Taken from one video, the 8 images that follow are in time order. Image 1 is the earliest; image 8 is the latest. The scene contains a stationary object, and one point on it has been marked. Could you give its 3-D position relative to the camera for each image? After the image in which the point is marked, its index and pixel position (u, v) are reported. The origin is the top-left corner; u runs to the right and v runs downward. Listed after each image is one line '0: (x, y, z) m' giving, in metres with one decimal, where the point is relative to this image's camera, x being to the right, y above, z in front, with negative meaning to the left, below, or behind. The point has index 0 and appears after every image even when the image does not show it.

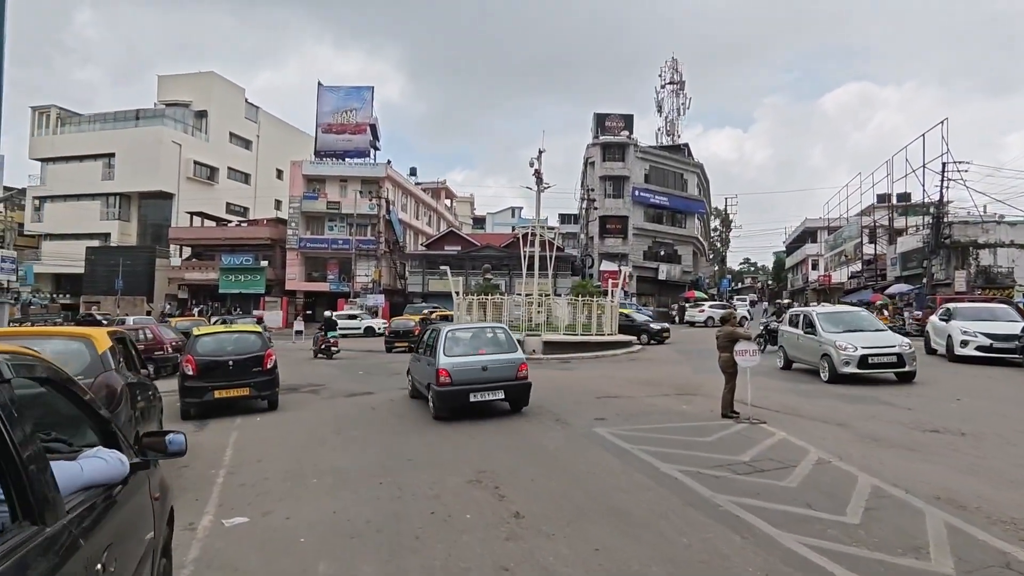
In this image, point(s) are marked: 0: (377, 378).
0: (-4.0, -2.6, +16.9) m
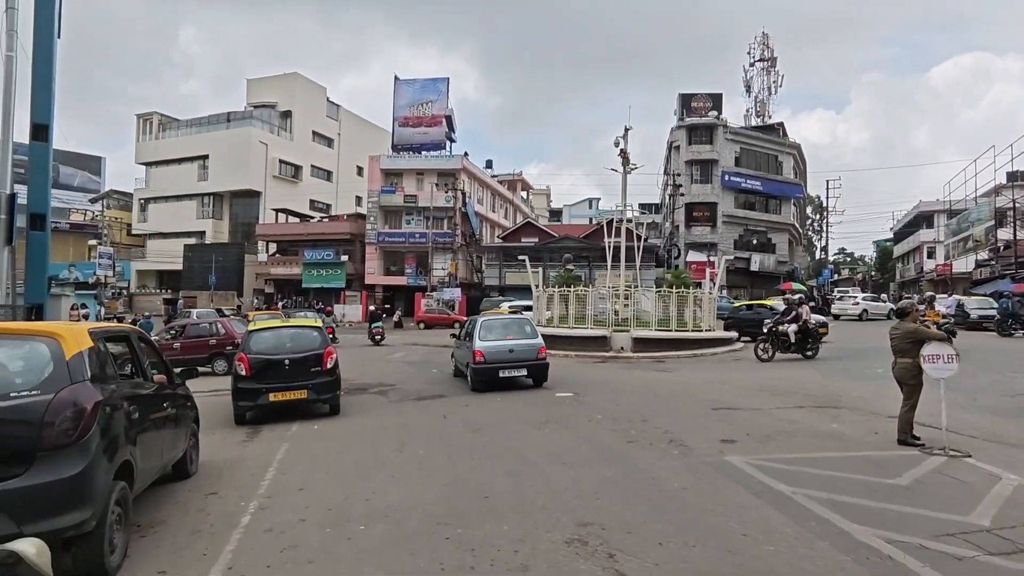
0: (-1.6, -2.4, +15.4) m
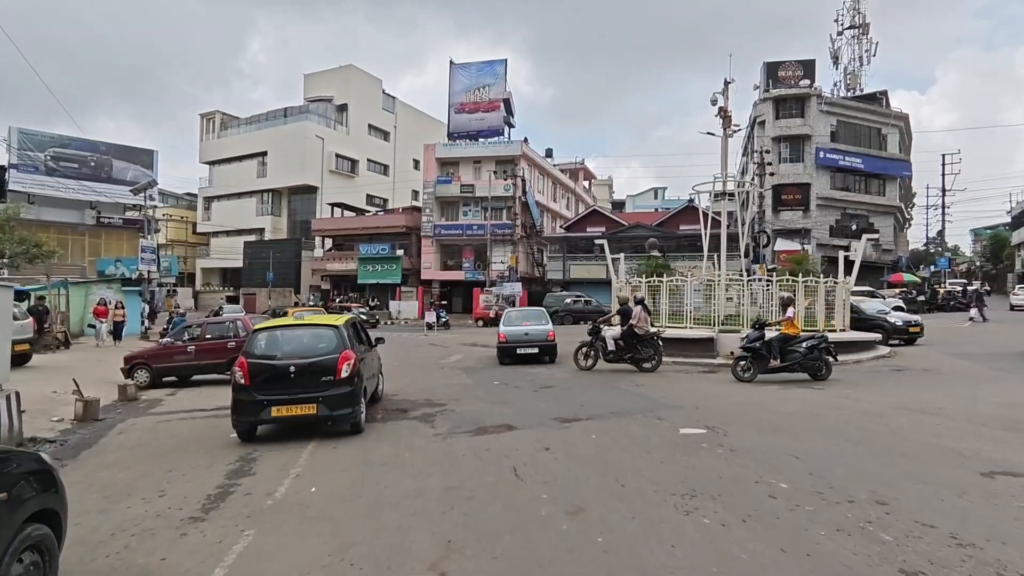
0: (+0.1, -2.1, +11.6) m
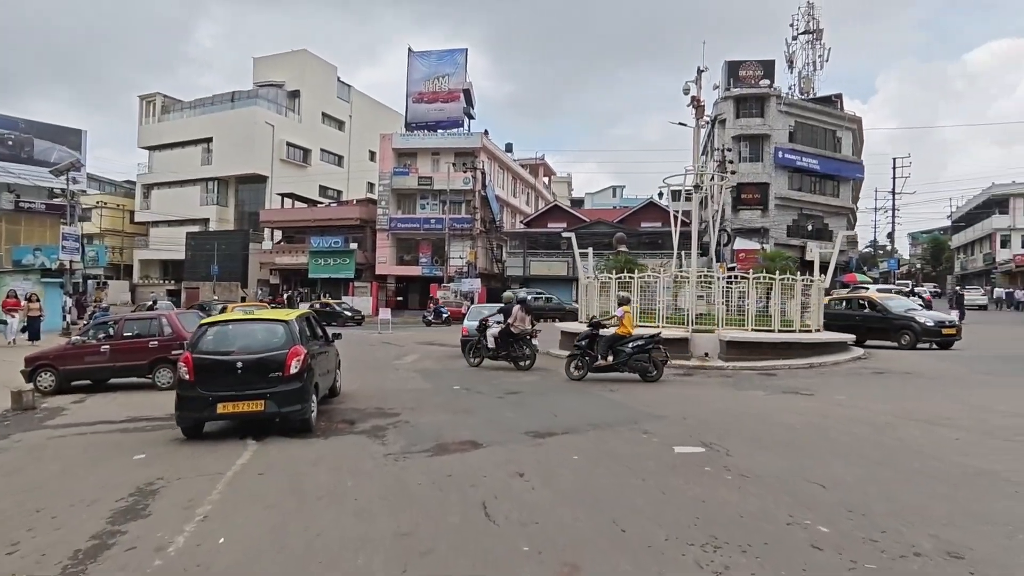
0: (-0.5, -2.0, +10.3) m
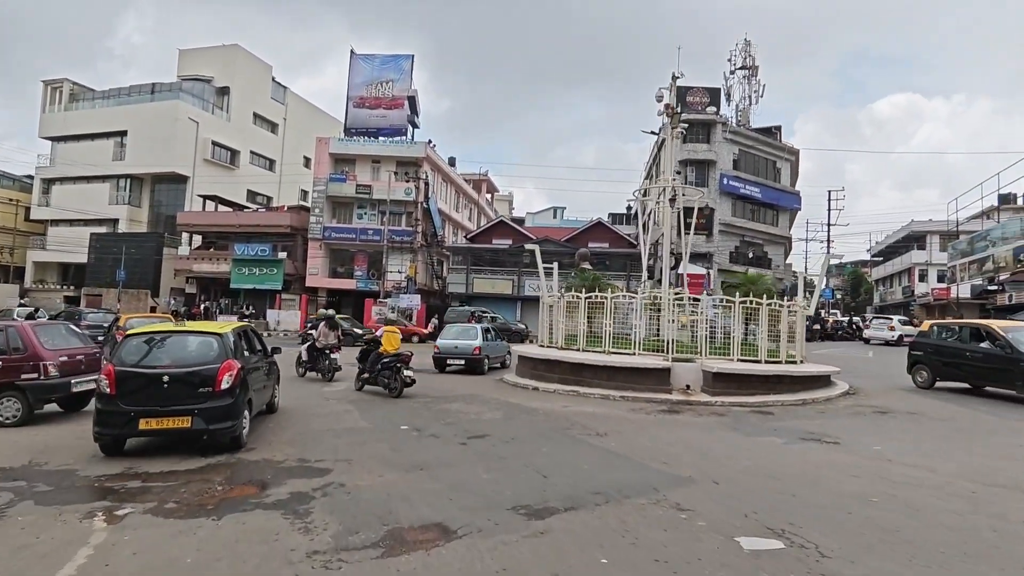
0: (-0.9, -2.3, +7.9) m
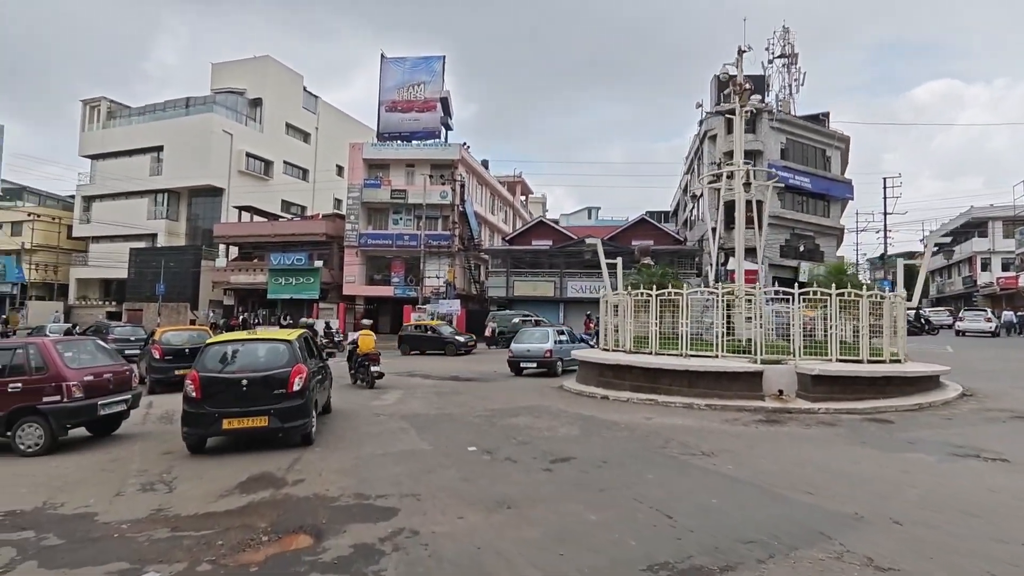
0: (+0.2, -2.2, +6.5) m
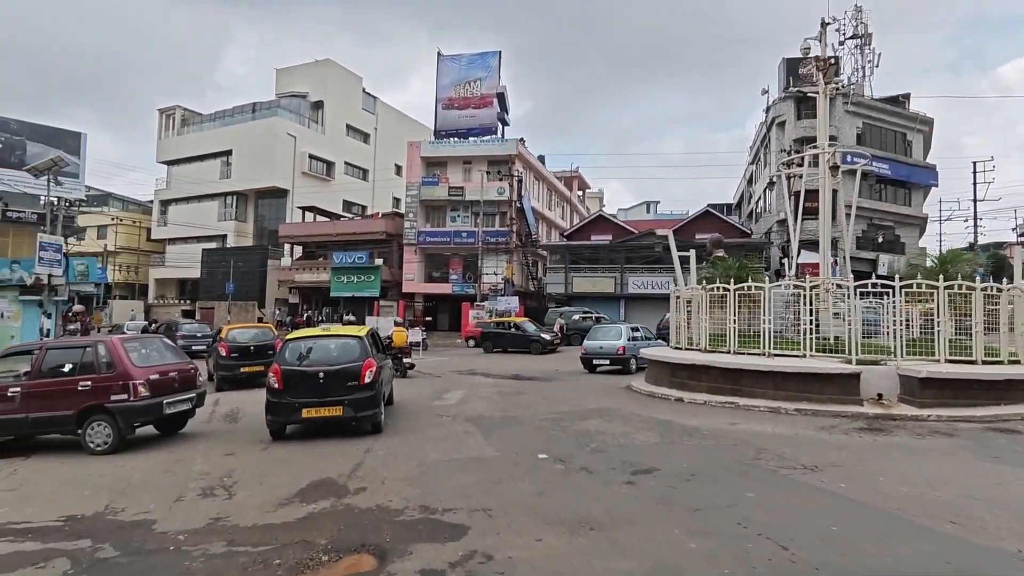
0: (+1.0, -2.1, +5.8) m
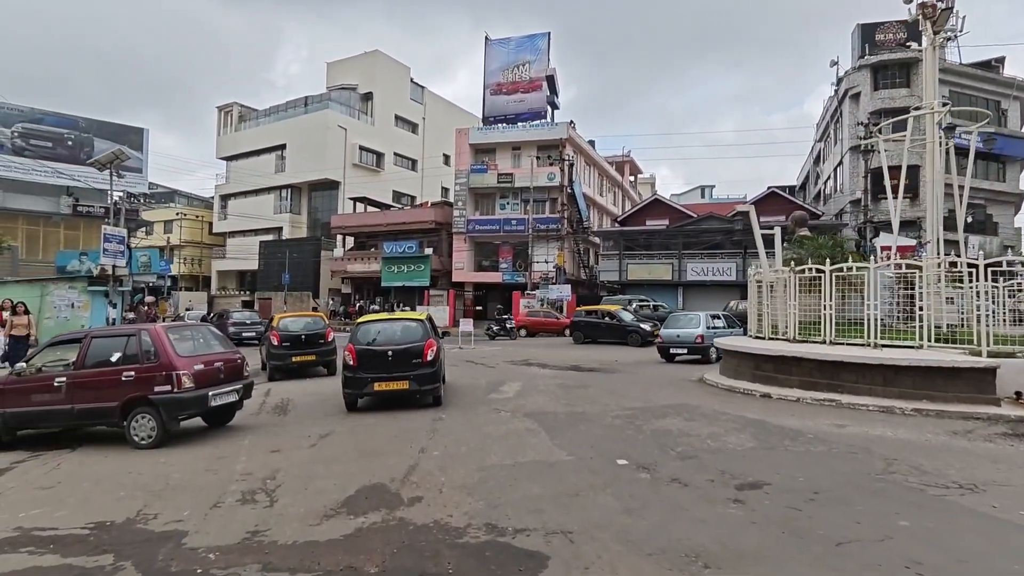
0: (+1.7, -1.9, +4.7) m
